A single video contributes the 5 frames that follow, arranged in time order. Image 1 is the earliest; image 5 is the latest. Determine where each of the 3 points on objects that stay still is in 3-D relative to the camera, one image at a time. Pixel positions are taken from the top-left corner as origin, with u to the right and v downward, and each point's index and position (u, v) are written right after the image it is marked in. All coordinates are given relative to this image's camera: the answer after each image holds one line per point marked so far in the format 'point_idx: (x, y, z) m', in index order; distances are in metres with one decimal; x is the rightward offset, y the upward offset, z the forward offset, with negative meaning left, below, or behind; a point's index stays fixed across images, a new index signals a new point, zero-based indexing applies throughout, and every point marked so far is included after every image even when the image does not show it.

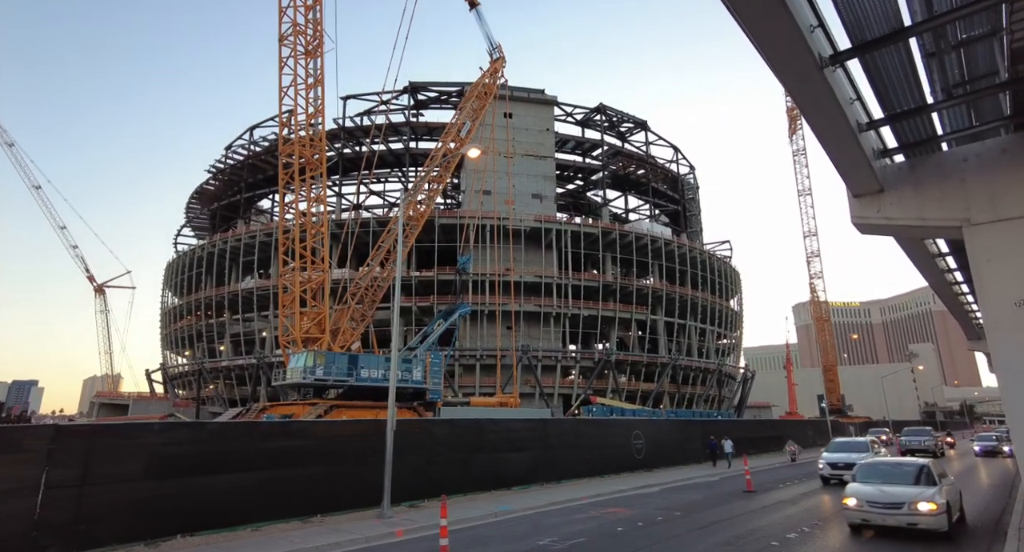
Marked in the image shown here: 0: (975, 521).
0: (+10.5, -5.7, +13.9) m
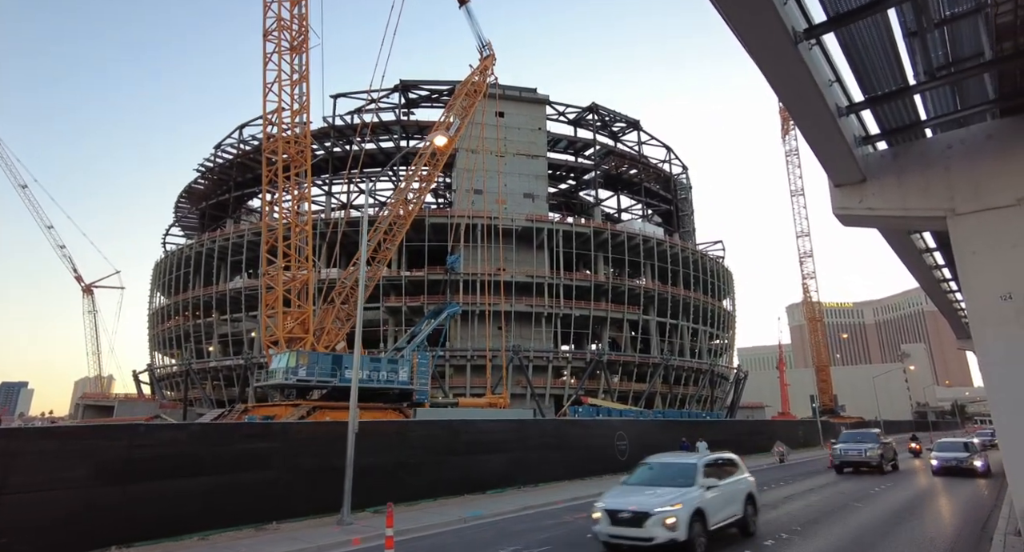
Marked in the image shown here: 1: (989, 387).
0: (+10.0, -5.6, +13.5) m
1: (+7.4, -1.6, +9.5) m
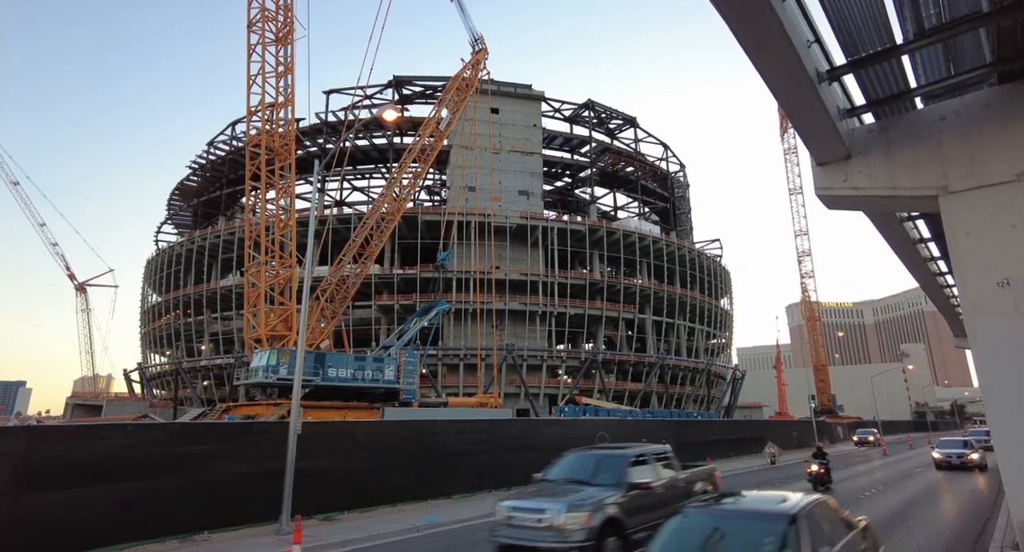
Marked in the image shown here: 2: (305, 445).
0: (+9.4, -5.5, +12.8) m
1: (+6.8, -1.4, +8.8) m
2: (-5.8, -4.7, +16.8) m
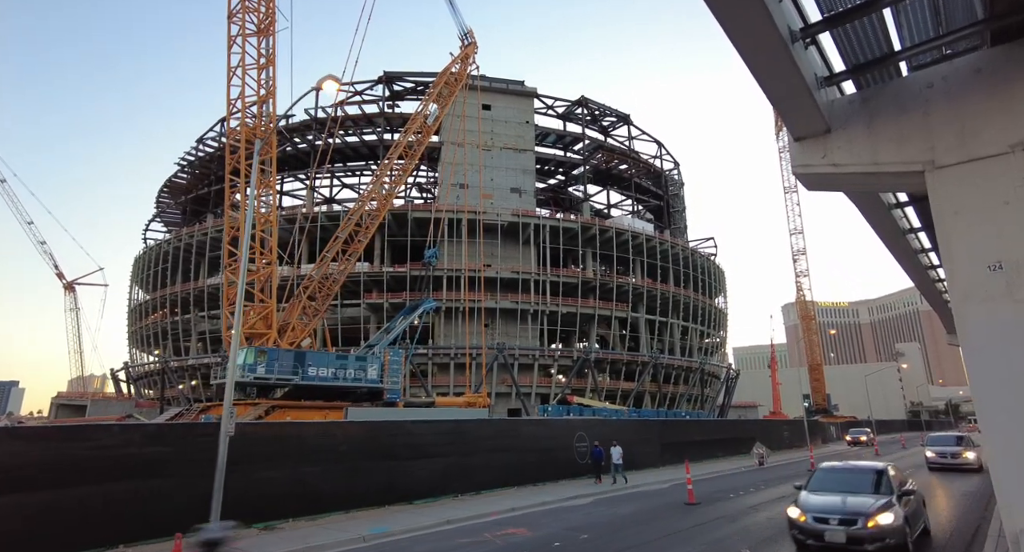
0: (+8.8, -5.3, +12.1) m
1: (+6.2, -1.3, +8.1) m
2: (-6.4, -4.6, +16.1) m
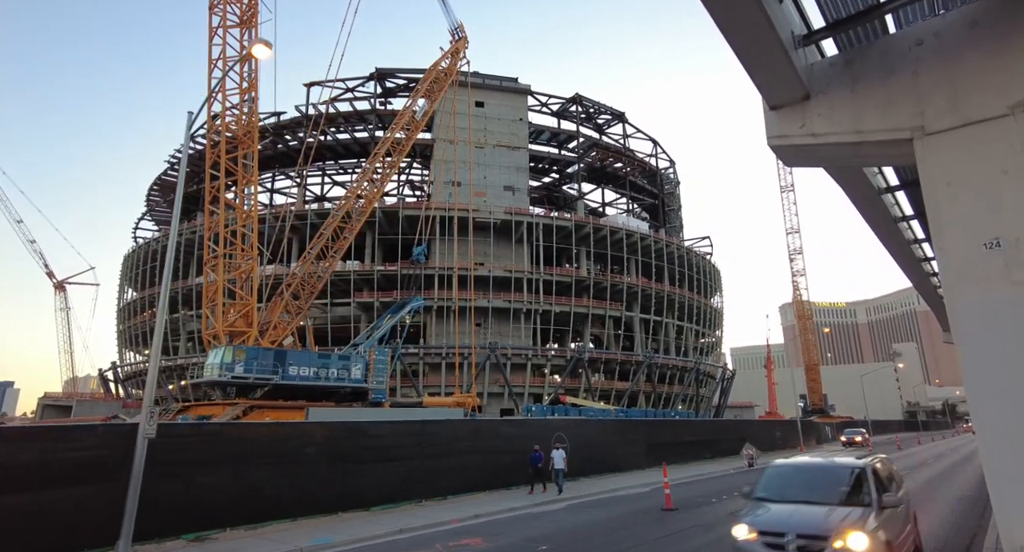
0: (+8.2, -5.2, +11.4) m
1: (+5.6, -1.1, +7.4) m
2: (-7.0, -4.4, +15.3) m
